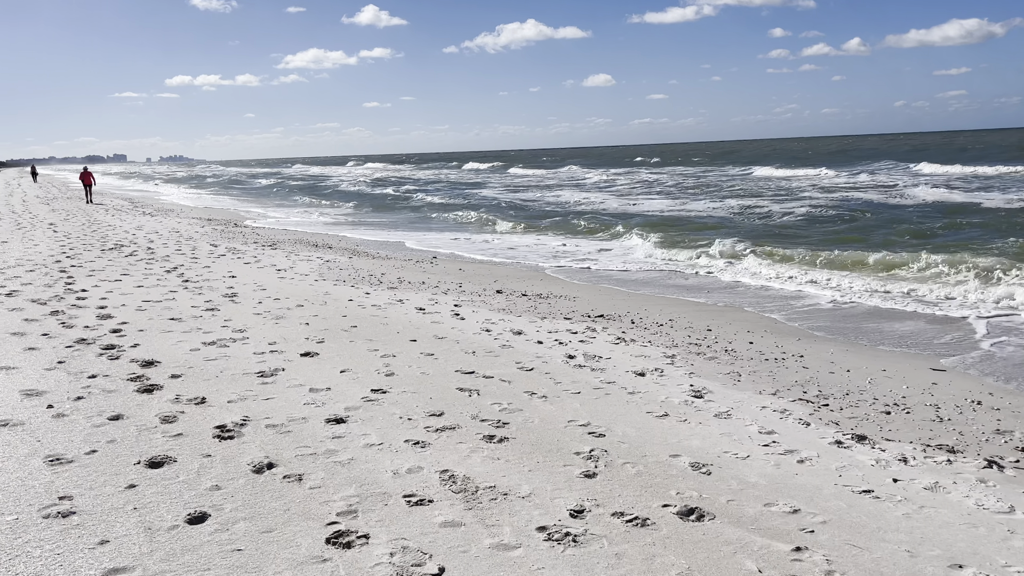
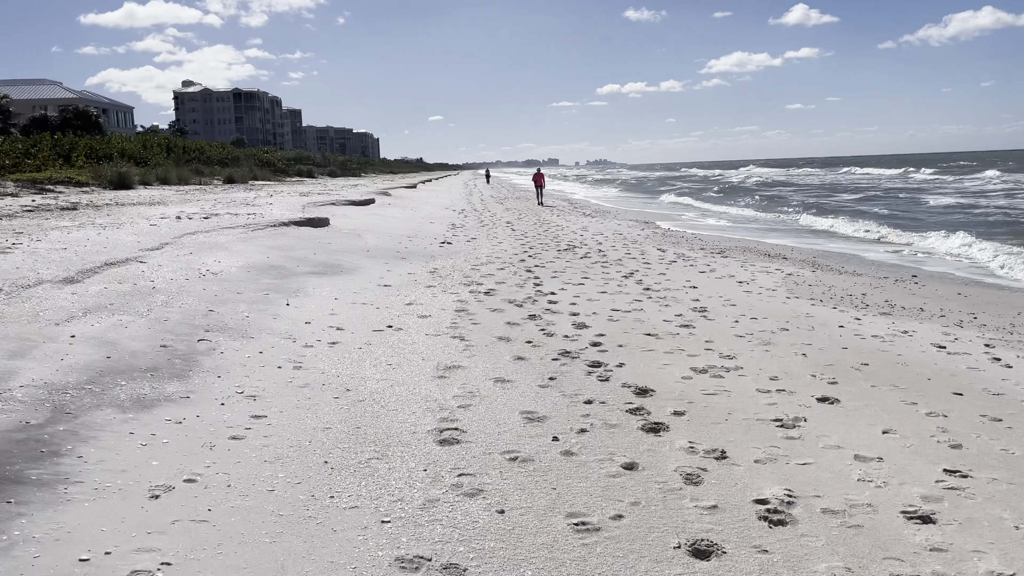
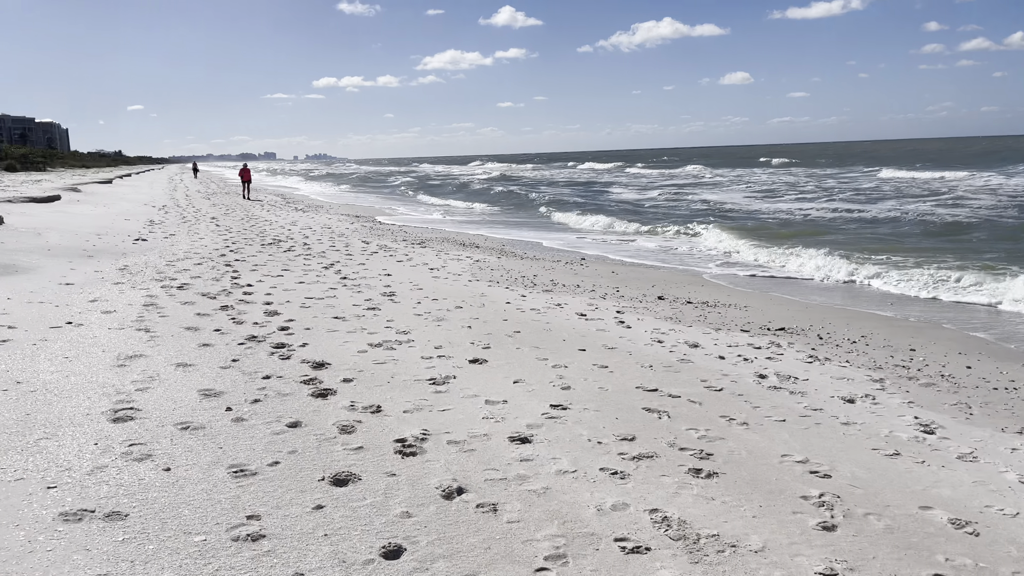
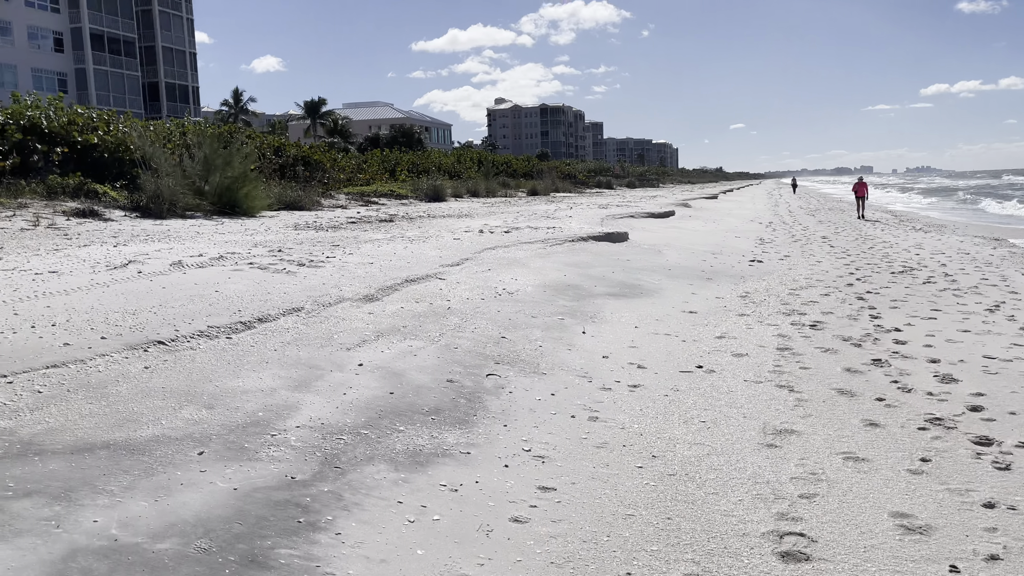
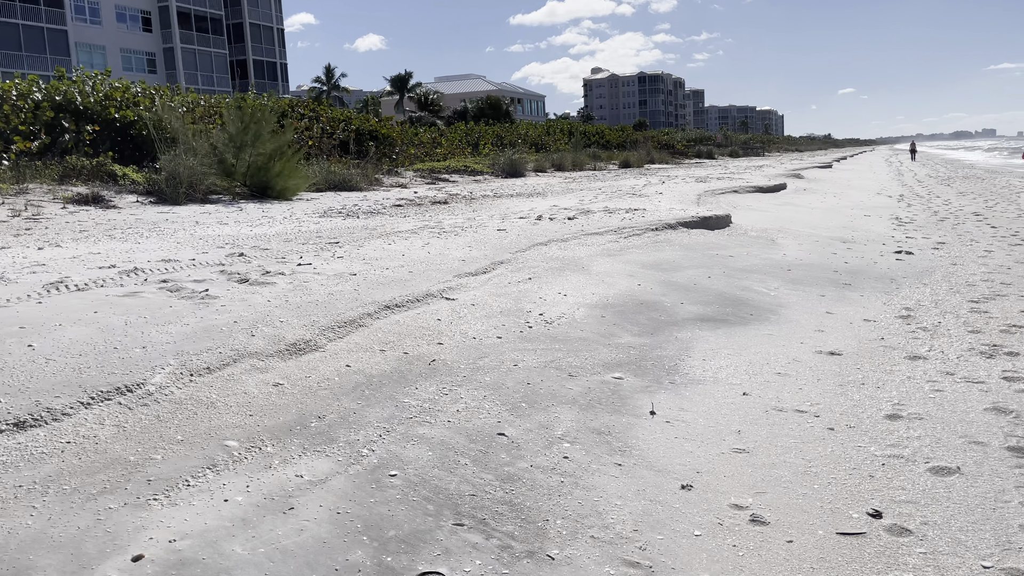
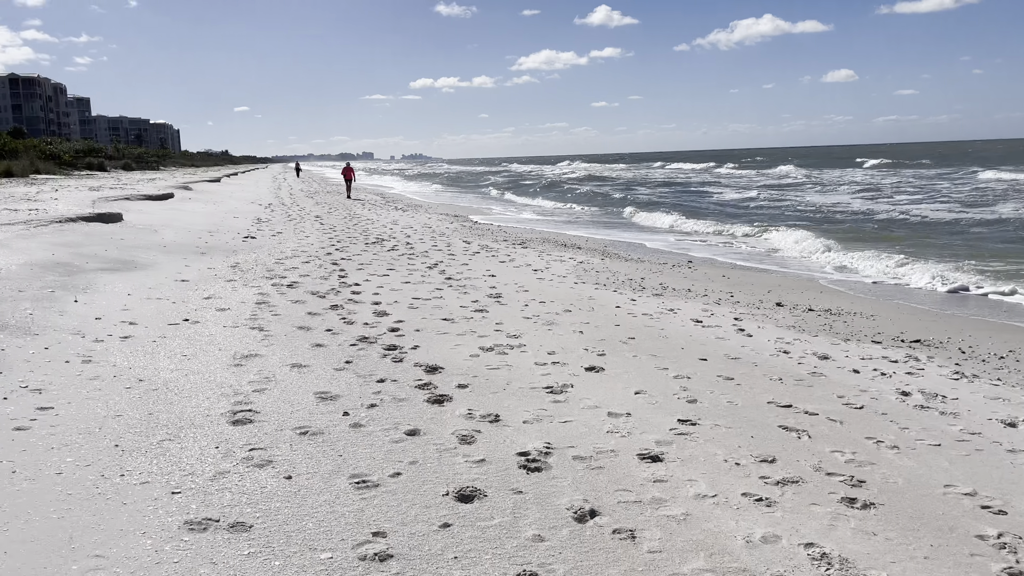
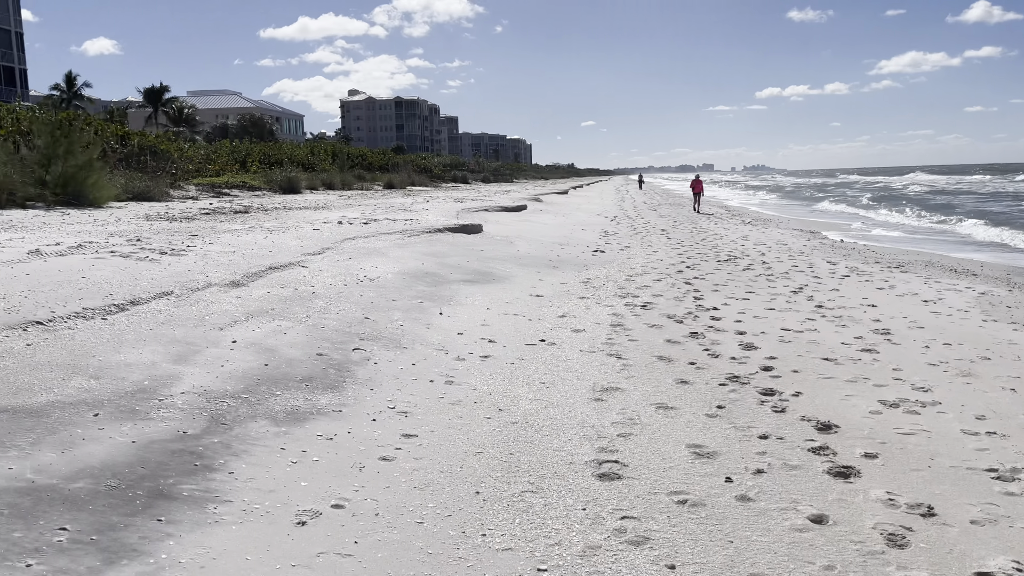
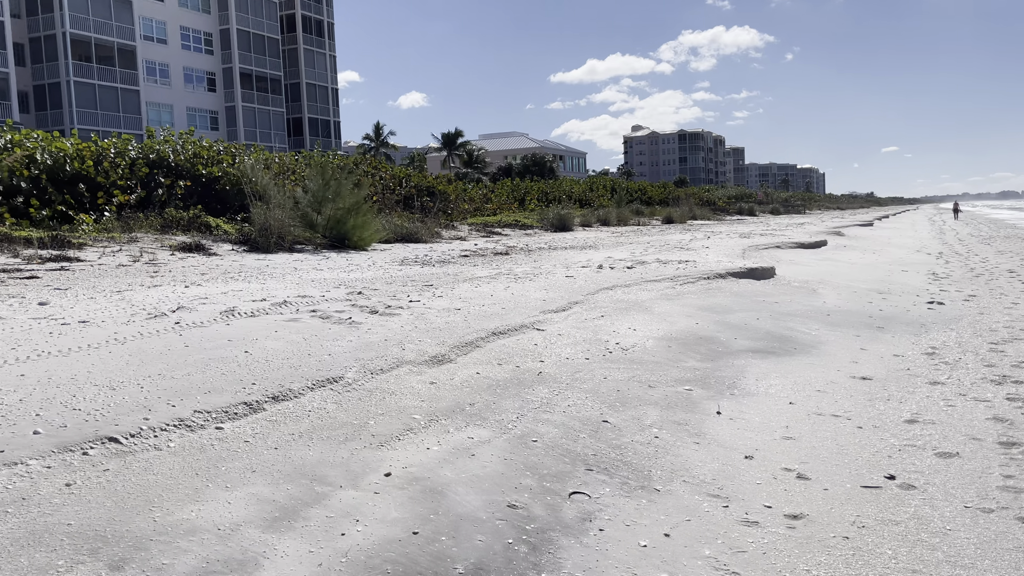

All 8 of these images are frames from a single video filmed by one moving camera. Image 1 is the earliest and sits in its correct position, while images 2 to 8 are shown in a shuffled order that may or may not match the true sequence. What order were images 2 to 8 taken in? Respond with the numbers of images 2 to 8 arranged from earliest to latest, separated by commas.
3, 6, 2, 7, 4, 8, 5
